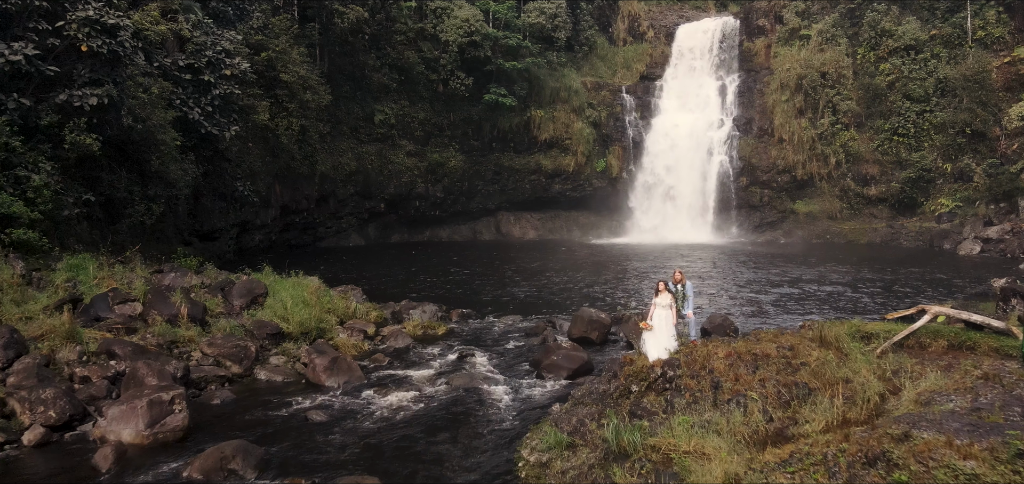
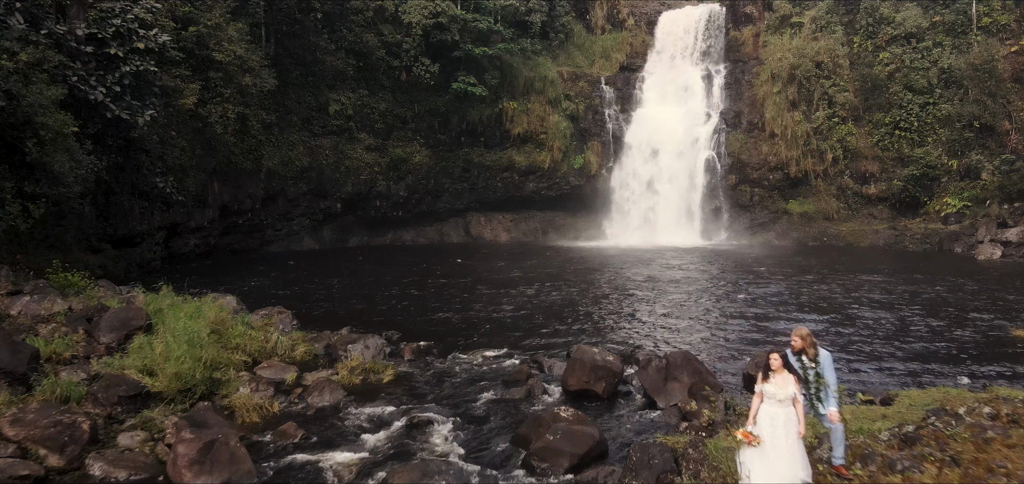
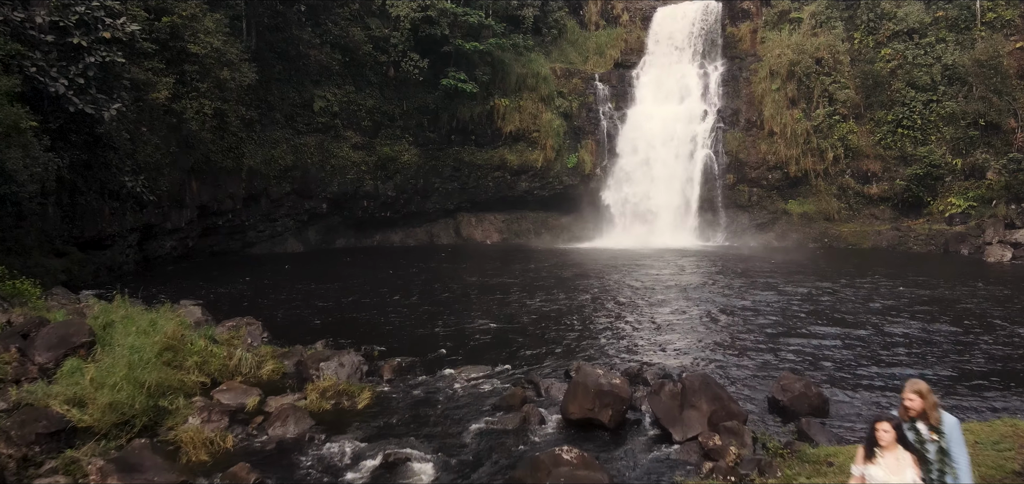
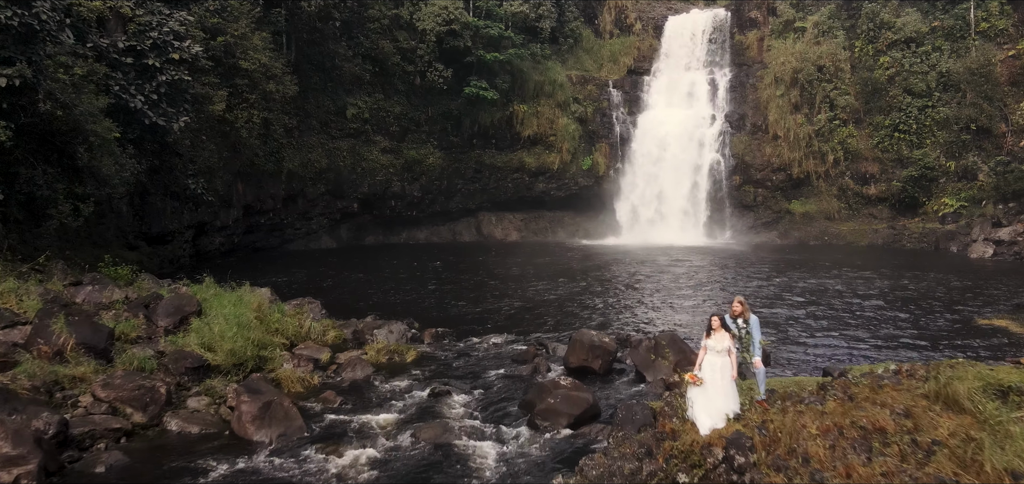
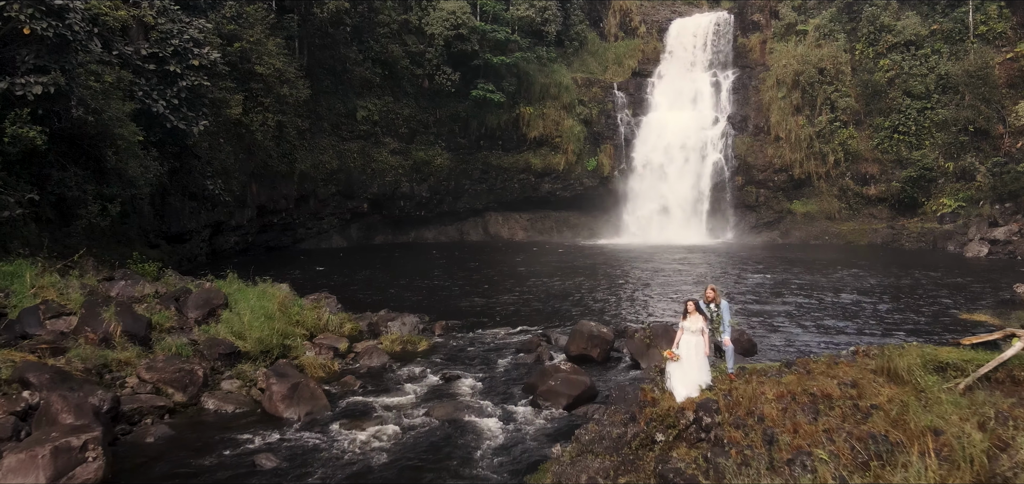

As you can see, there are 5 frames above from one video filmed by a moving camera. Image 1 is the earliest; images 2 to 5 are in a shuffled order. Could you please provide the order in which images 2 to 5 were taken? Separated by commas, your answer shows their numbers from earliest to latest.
5, 4, 2, 3
